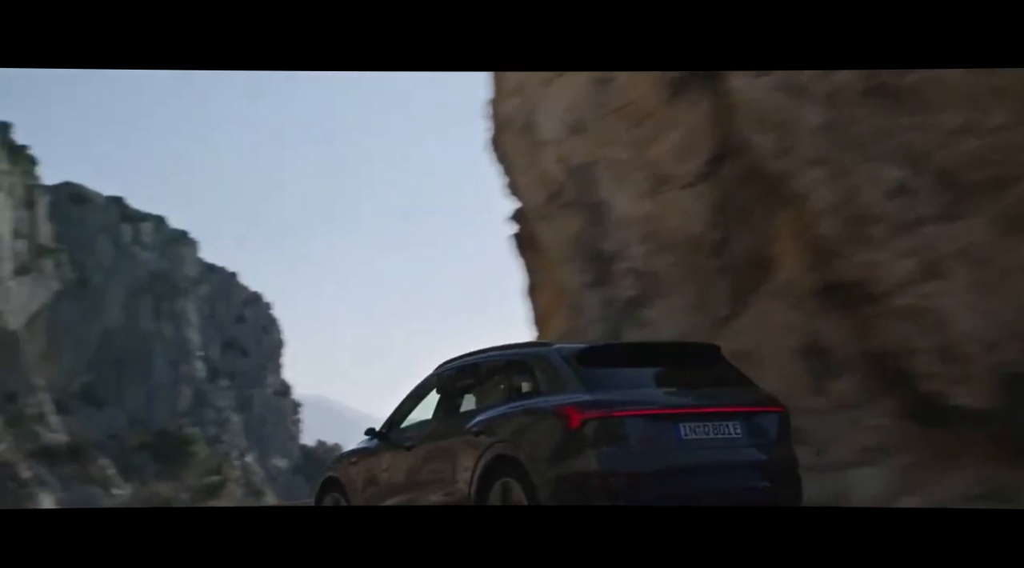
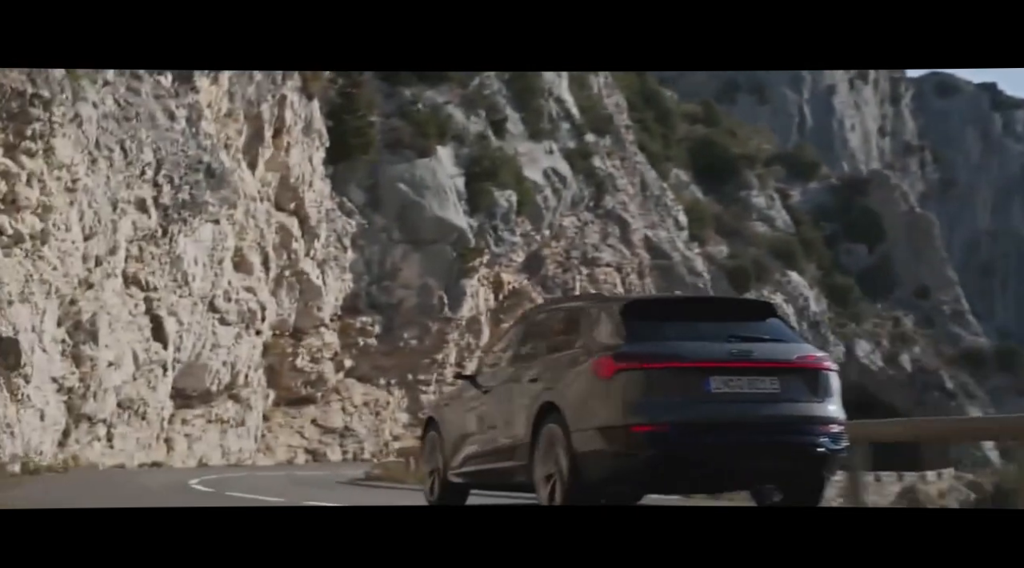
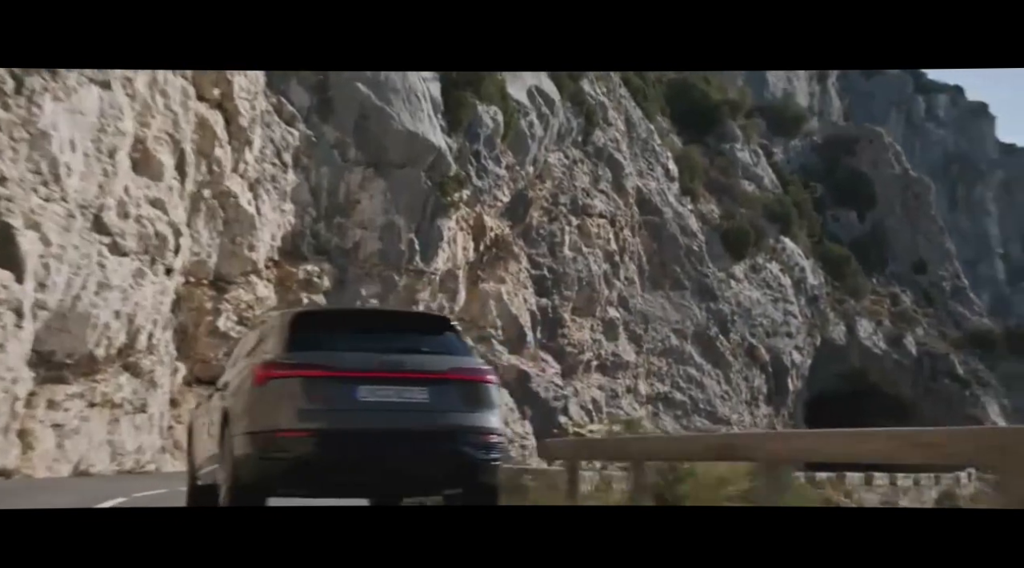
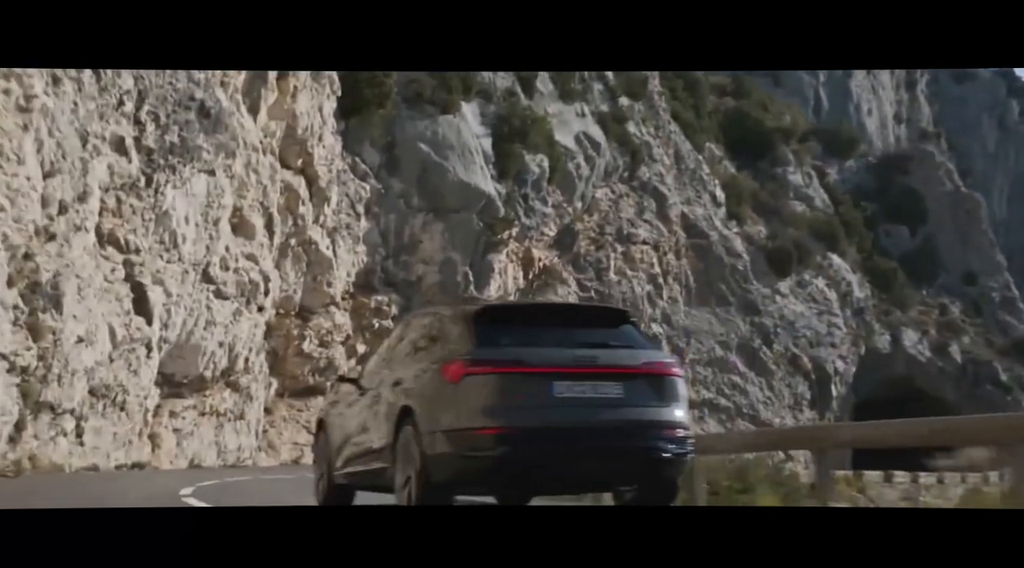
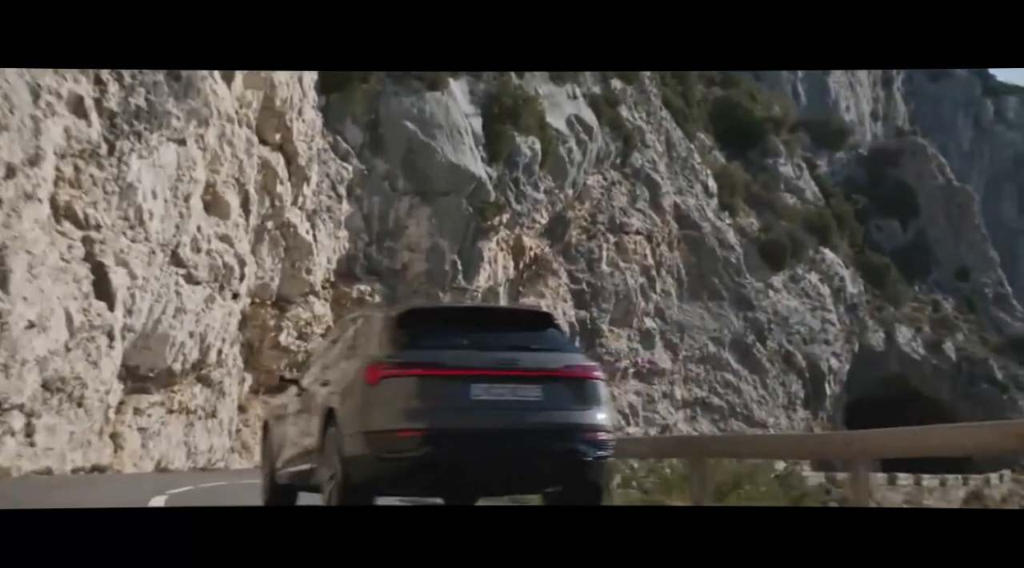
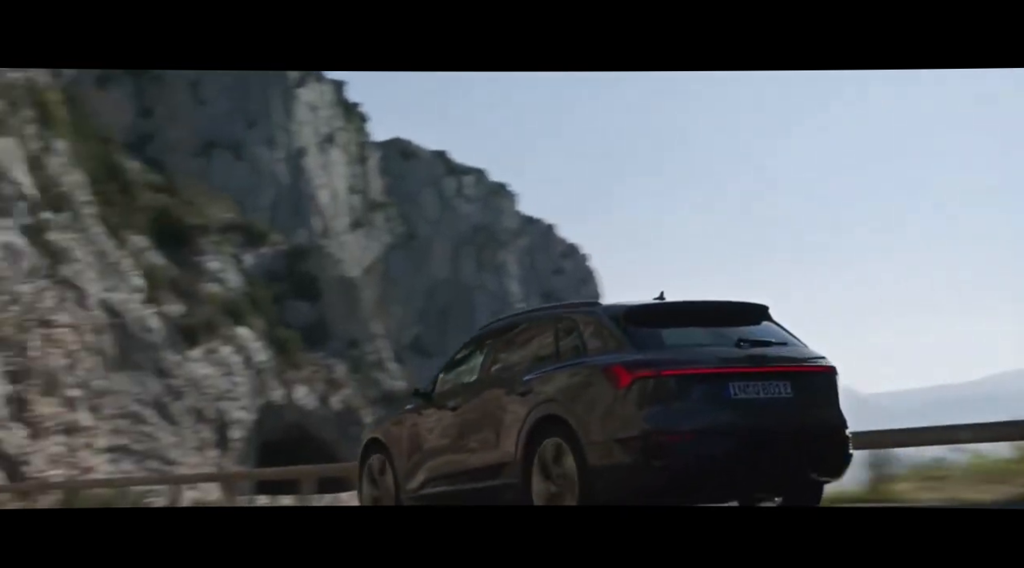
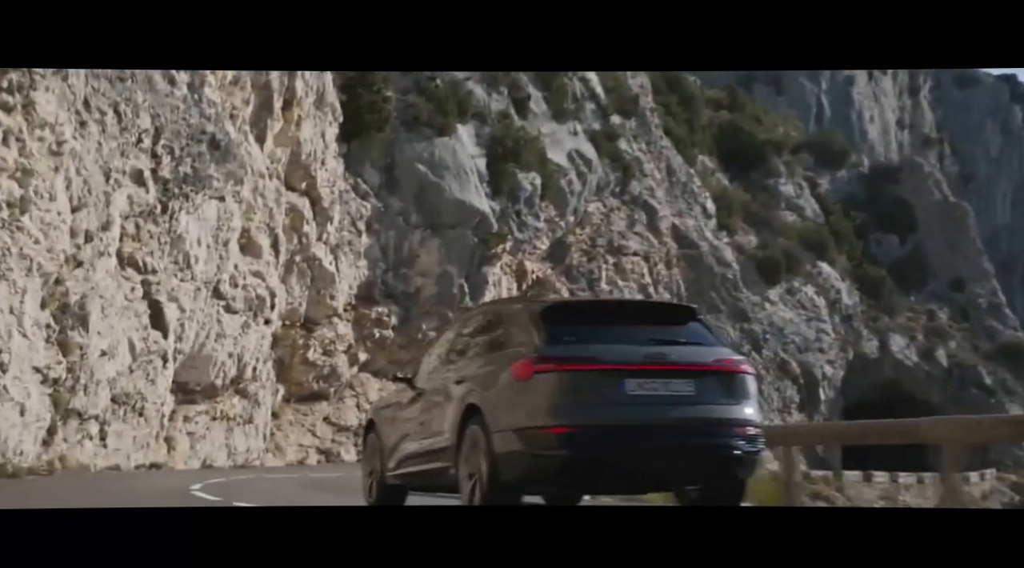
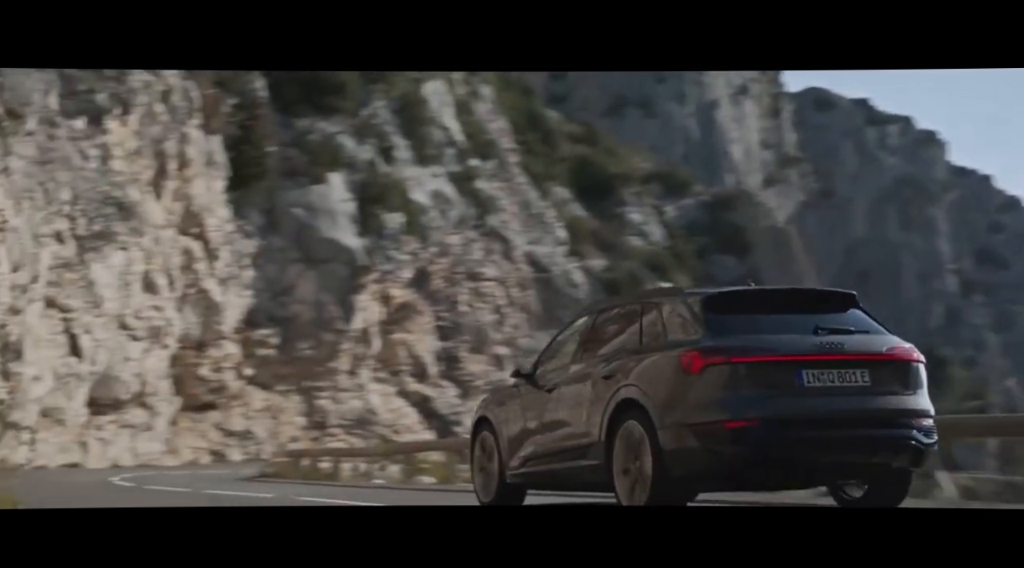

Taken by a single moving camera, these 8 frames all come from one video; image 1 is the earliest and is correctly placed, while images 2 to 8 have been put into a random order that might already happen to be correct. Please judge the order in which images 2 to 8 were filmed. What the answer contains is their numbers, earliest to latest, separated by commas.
6, 8, 2, 7, 4, 5, 3
